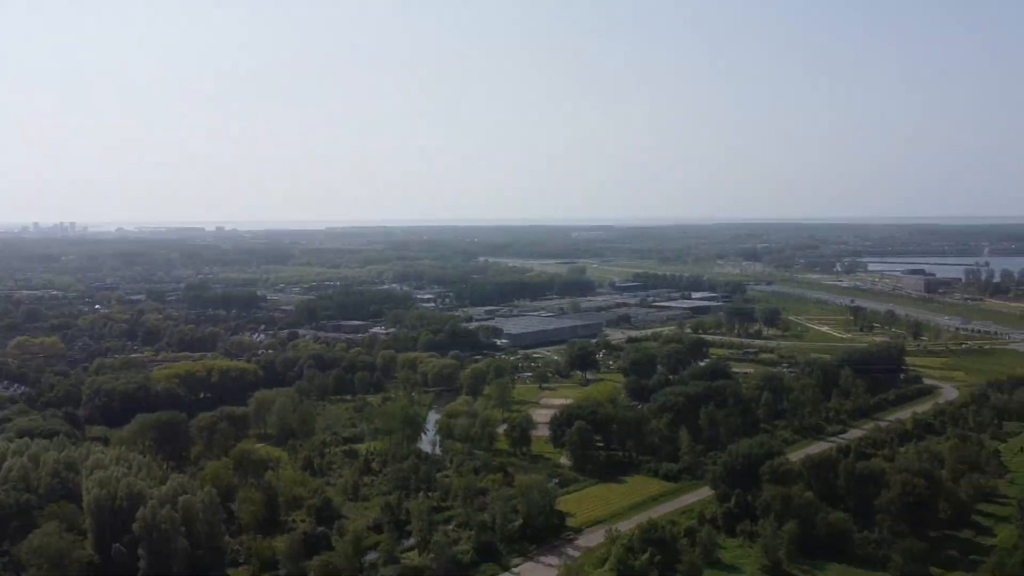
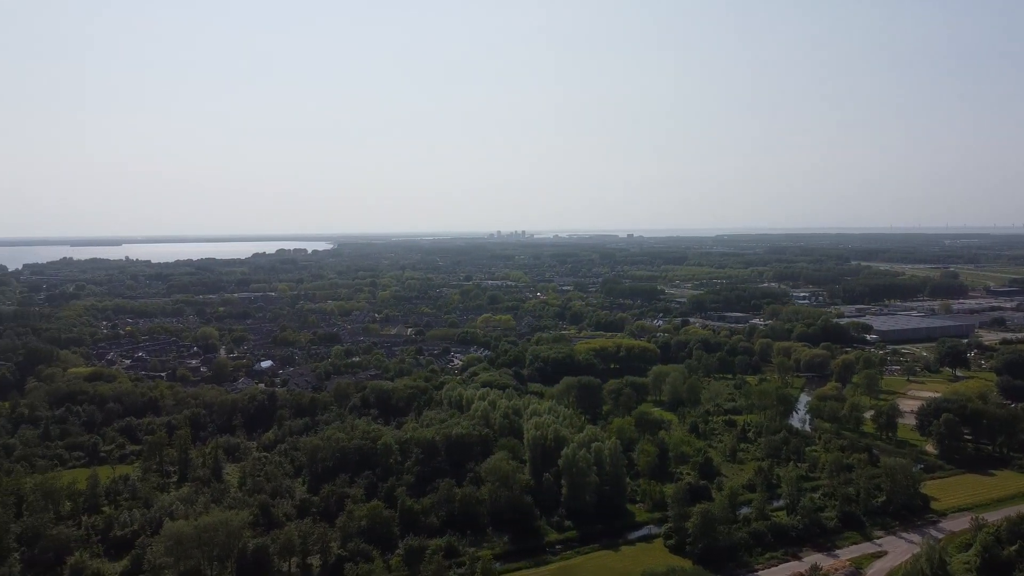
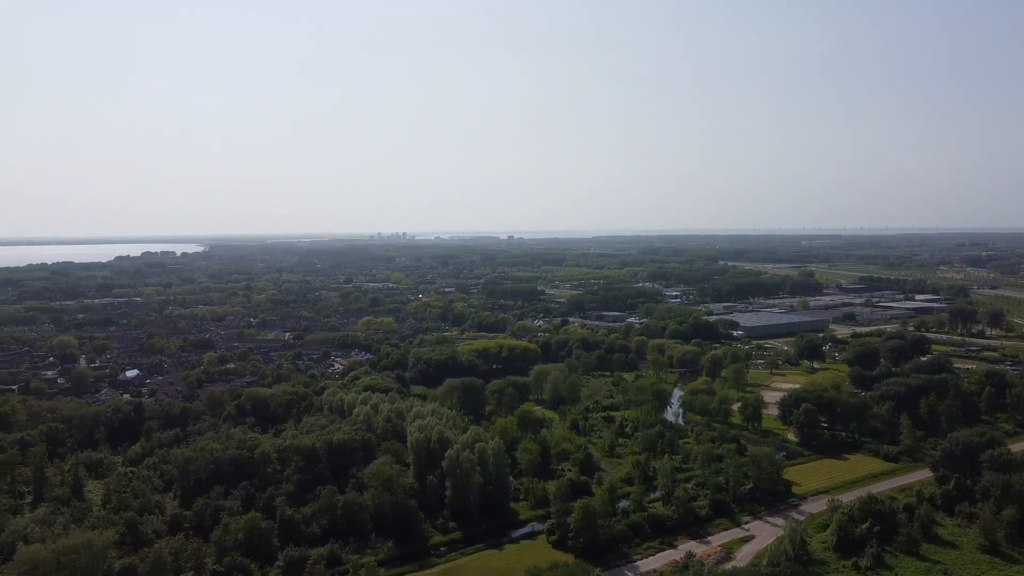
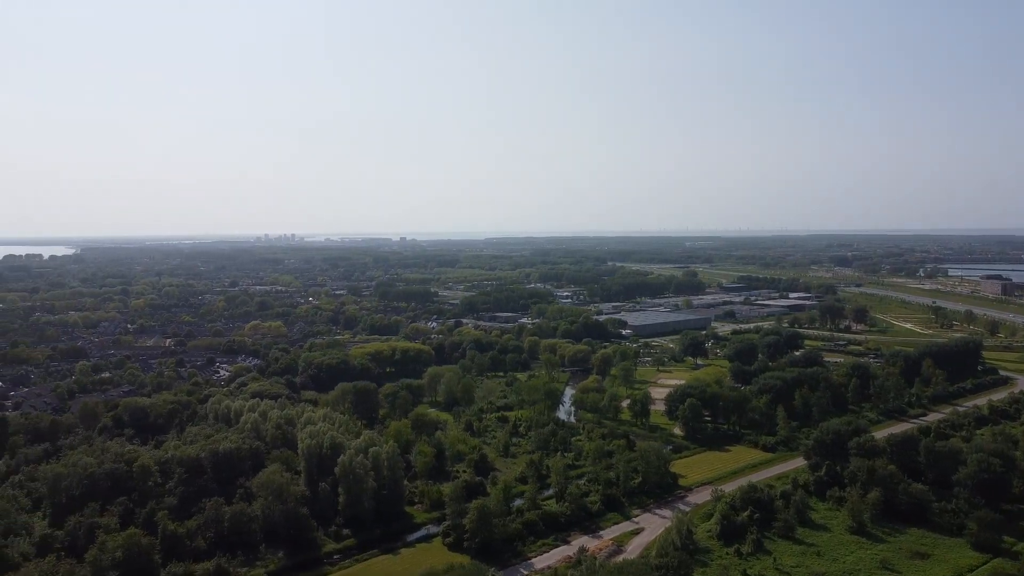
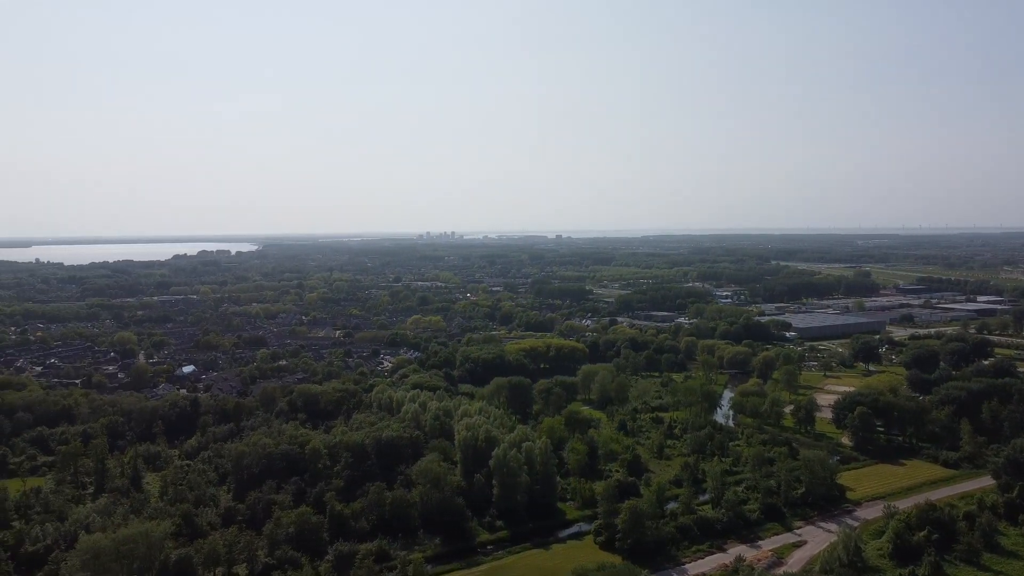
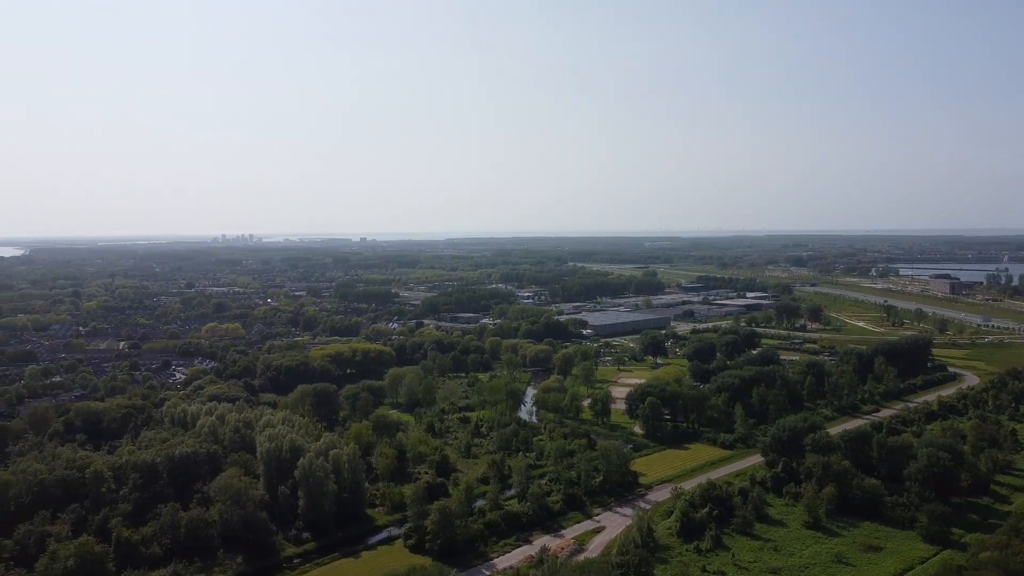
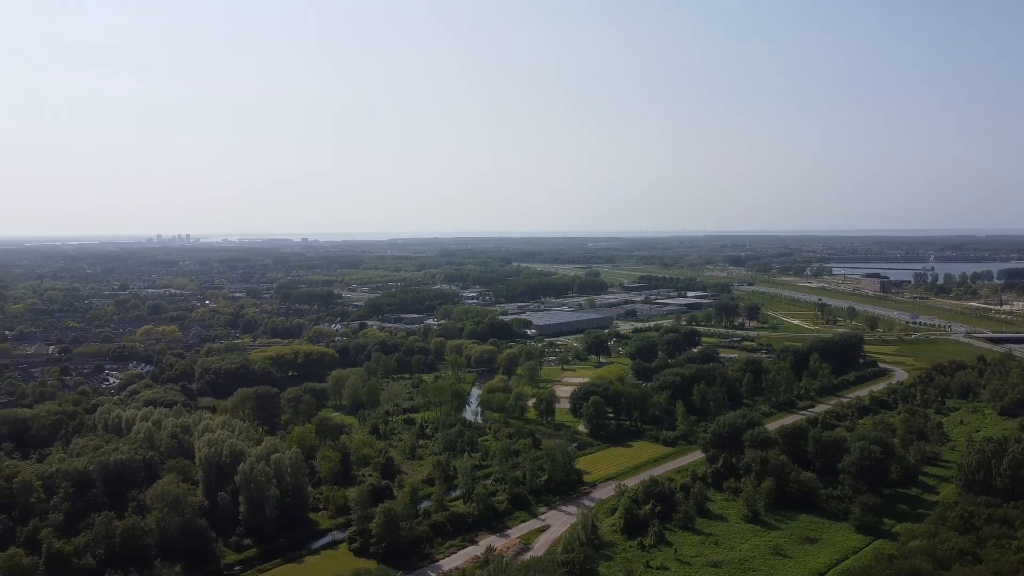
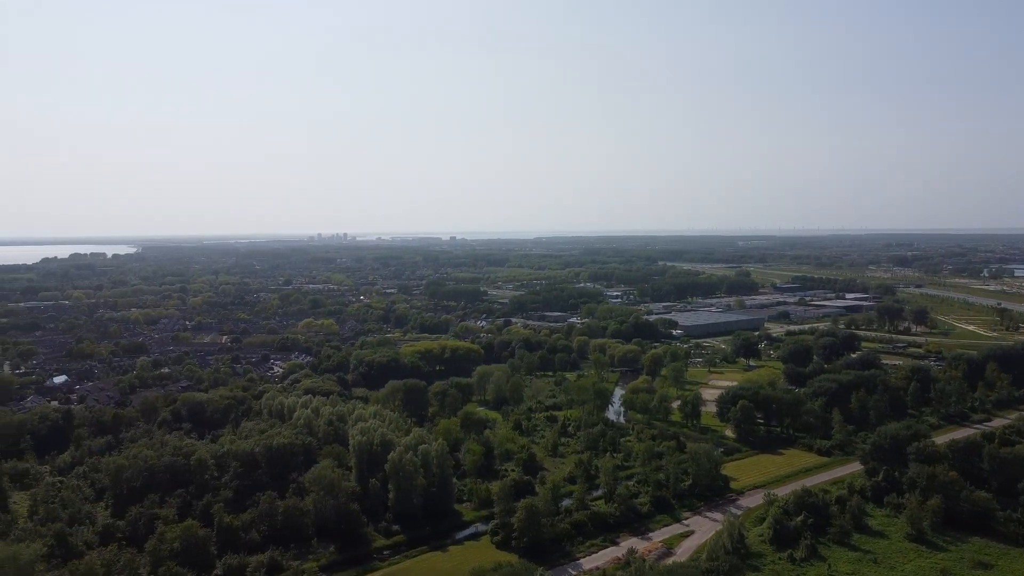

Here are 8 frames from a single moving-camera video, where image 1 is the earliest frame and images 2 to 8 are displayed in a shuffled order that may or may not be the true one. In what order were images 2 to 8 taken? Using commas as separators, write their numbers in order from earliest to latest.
7, 6, 4, 8, 3, 5, 2
